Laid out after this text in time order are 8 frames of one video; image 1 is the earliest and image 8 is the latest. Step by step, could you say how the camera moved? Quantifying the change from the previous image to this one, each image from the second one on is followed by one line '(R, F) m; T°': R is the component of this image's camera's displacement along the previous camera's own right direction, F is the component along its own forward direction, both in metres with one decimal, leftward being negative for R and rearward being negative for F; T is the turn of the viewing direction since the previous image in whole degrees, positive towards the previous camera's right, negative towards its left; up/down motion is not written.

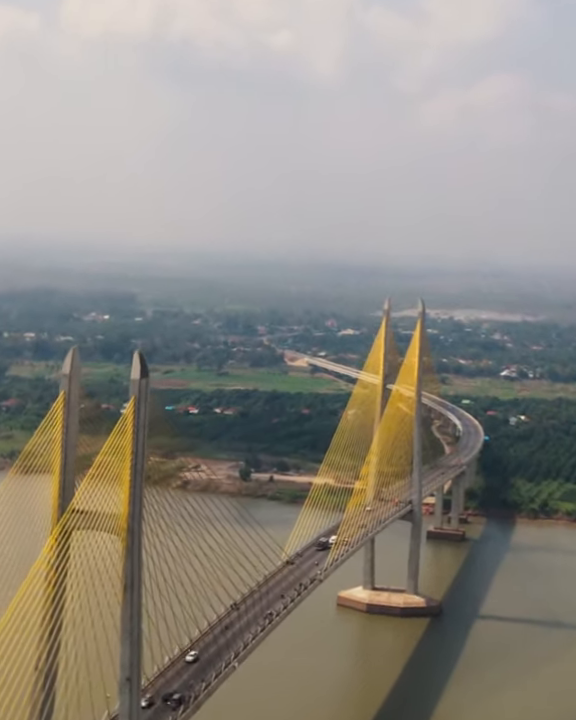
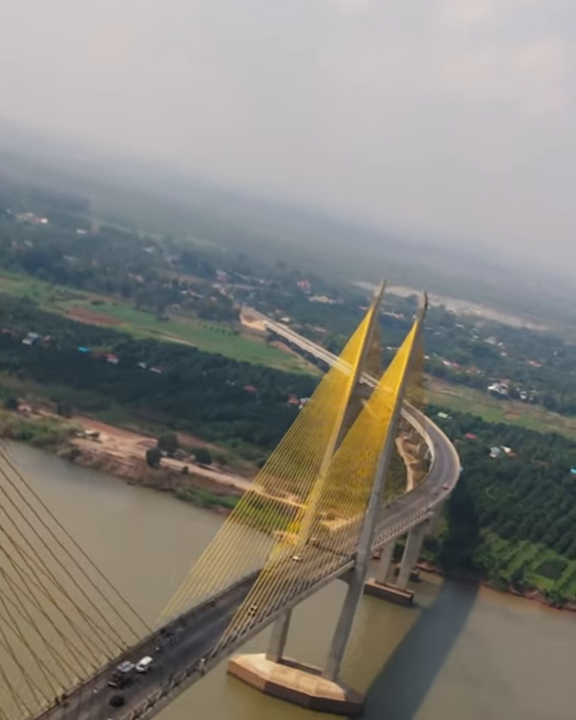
(+0.4, +11.2) m; +2°
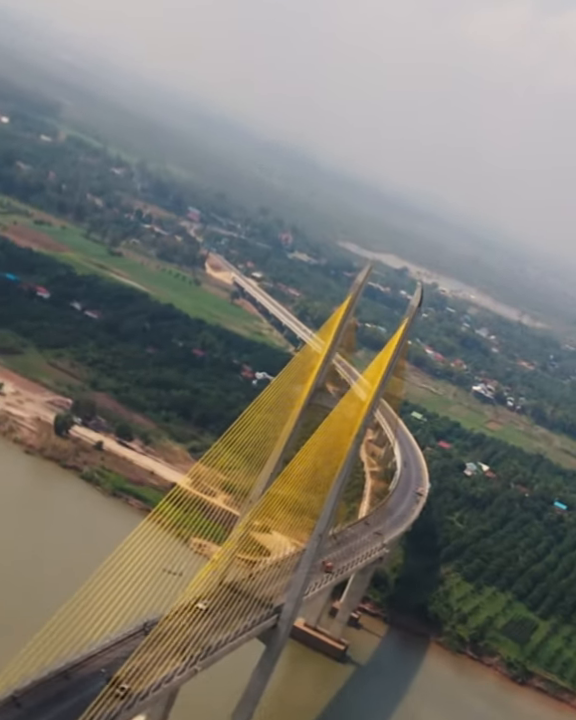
(+0.5, +7.2) m; +1°
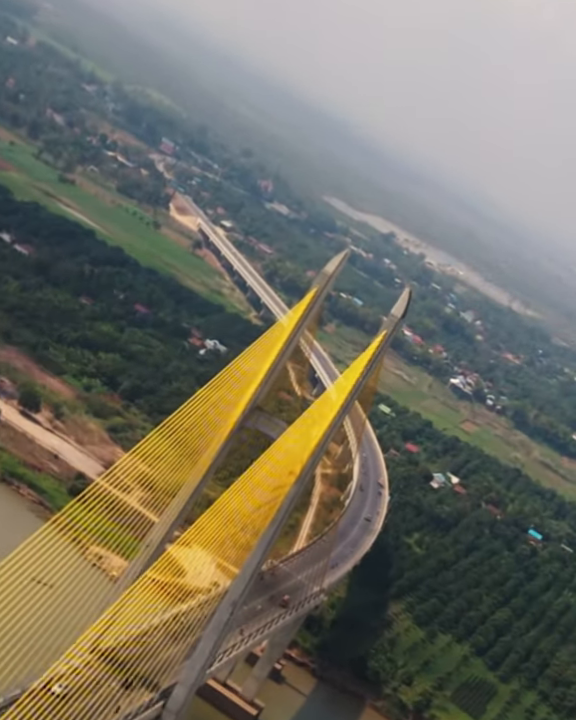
(+0.4, +5.8) m; +1°
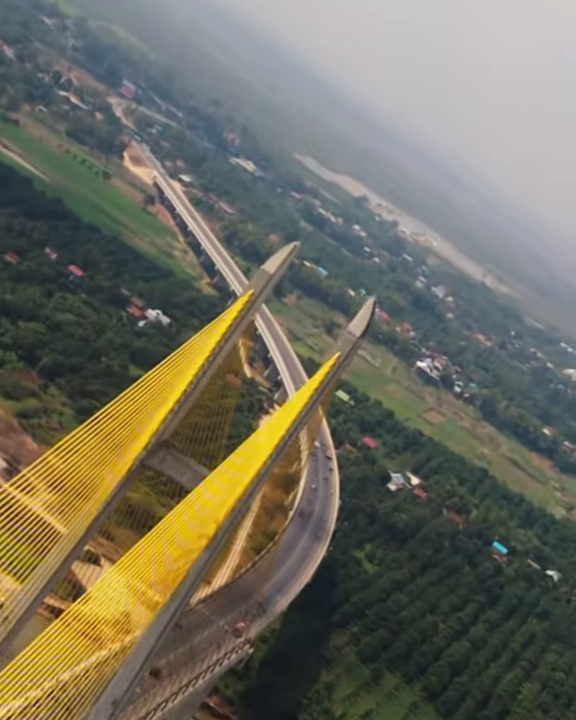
(+0.3, +3.9) m; +1°
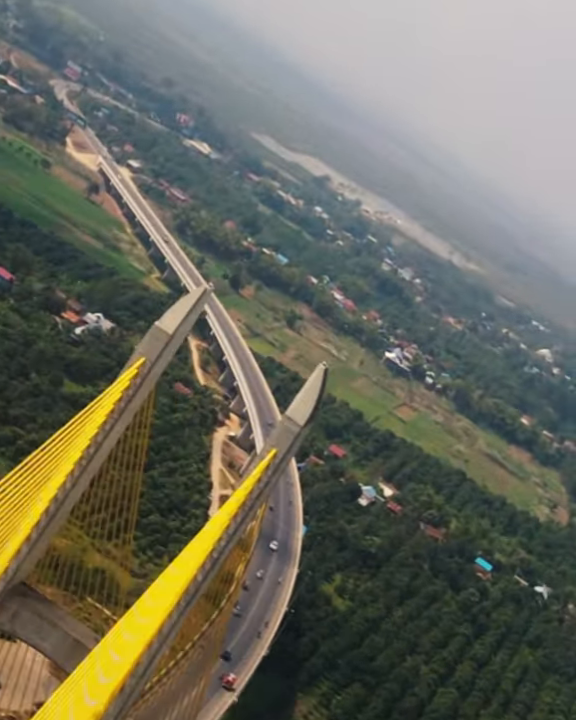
(+0.3, +3.4) m; +1°
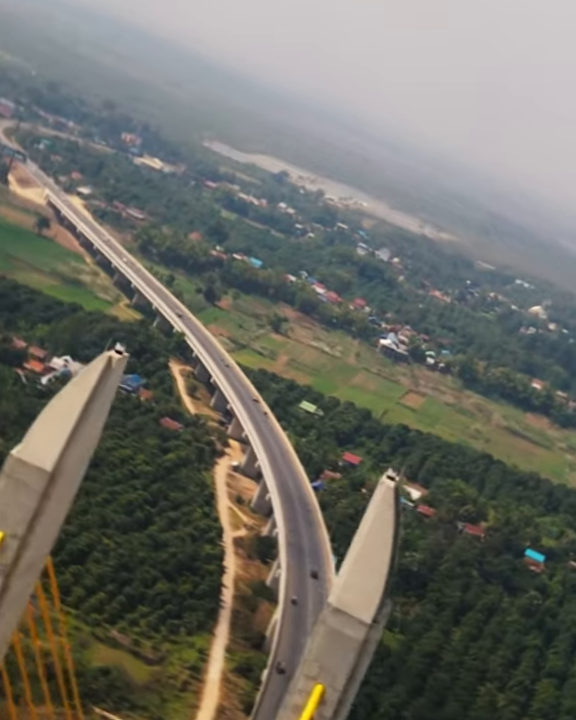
(0.0, +3.2) m; 0°
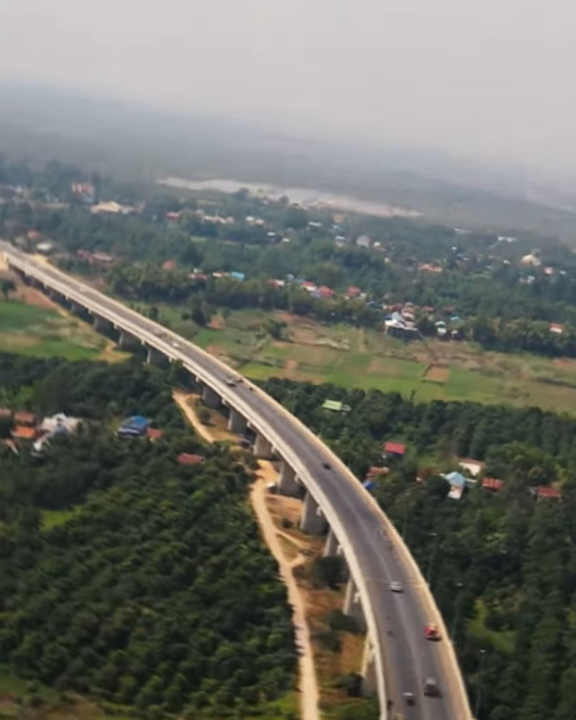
(-0.2, +3.1) m; 0°
